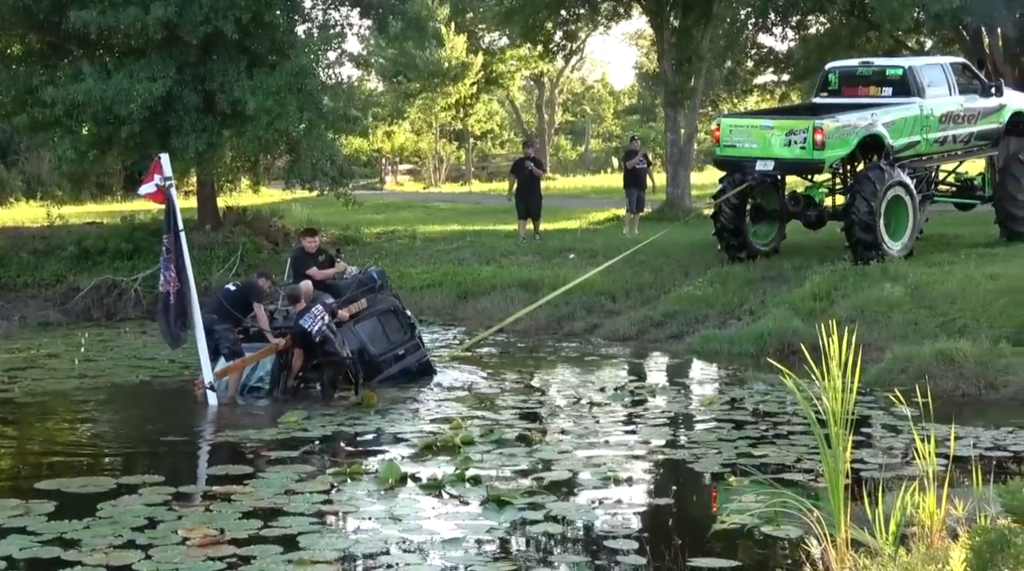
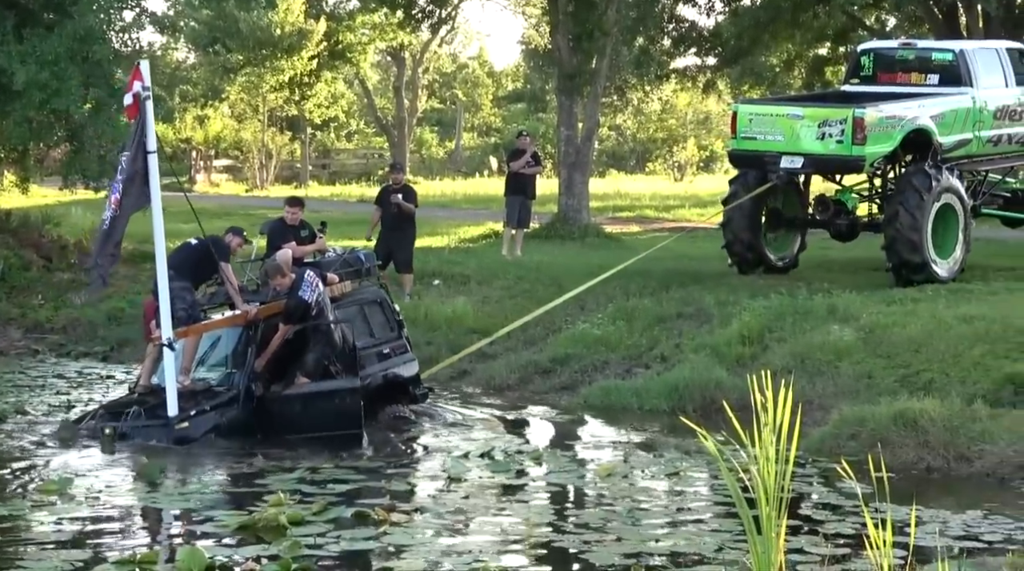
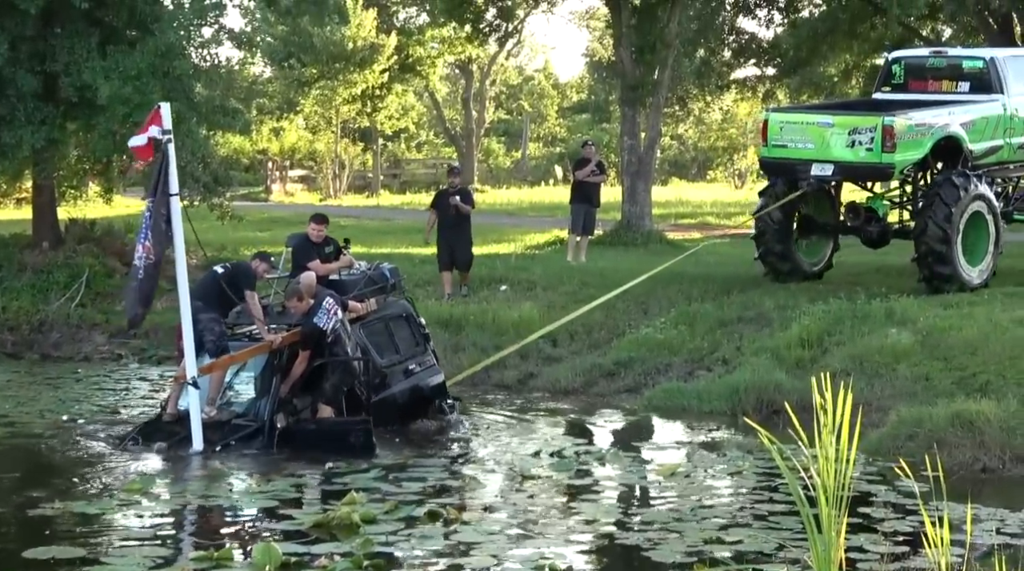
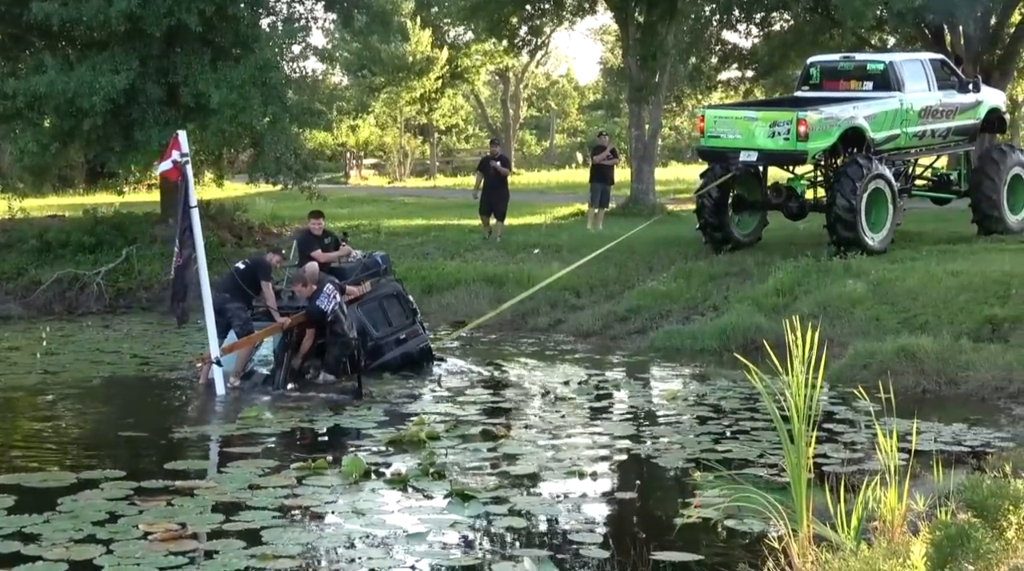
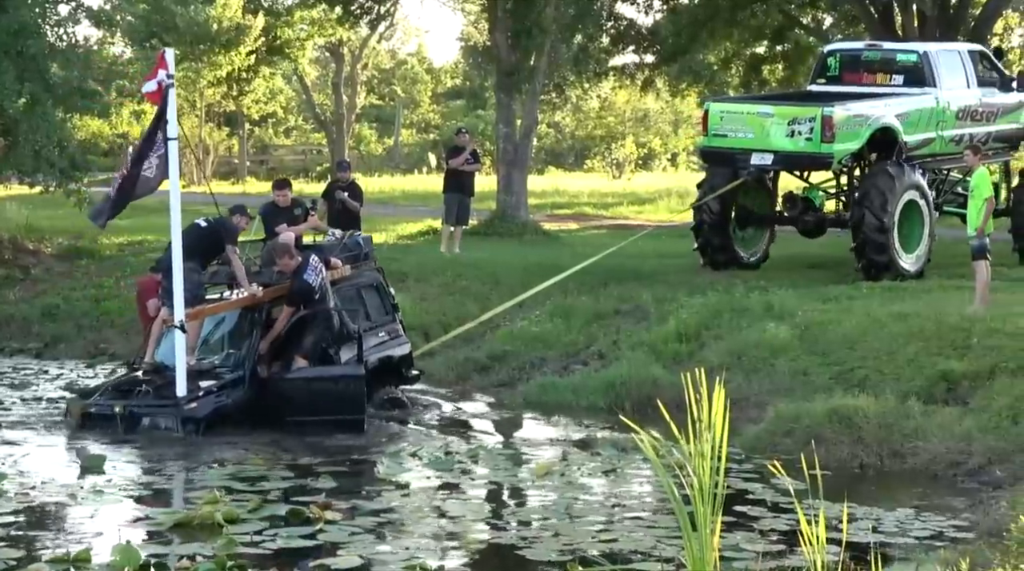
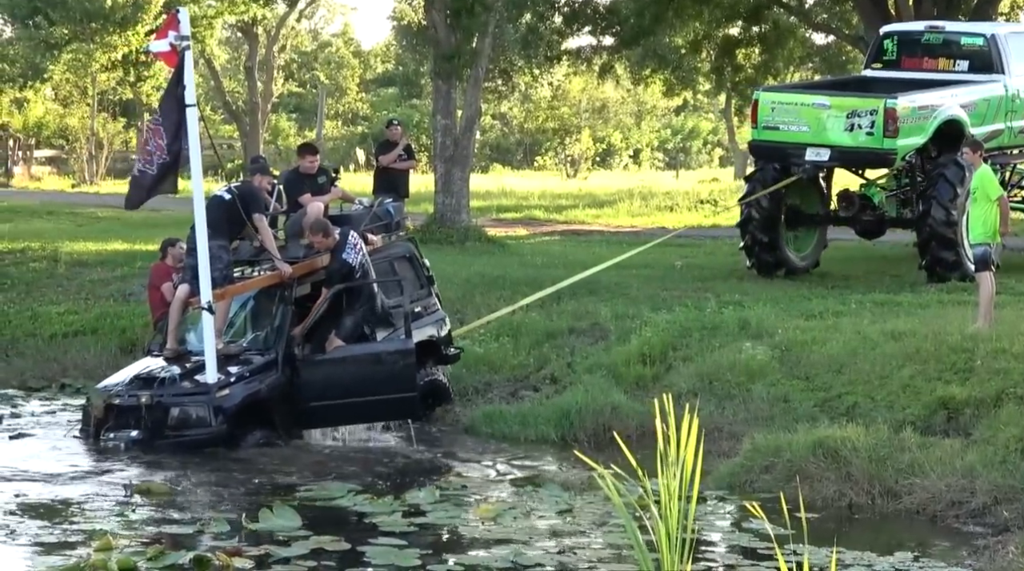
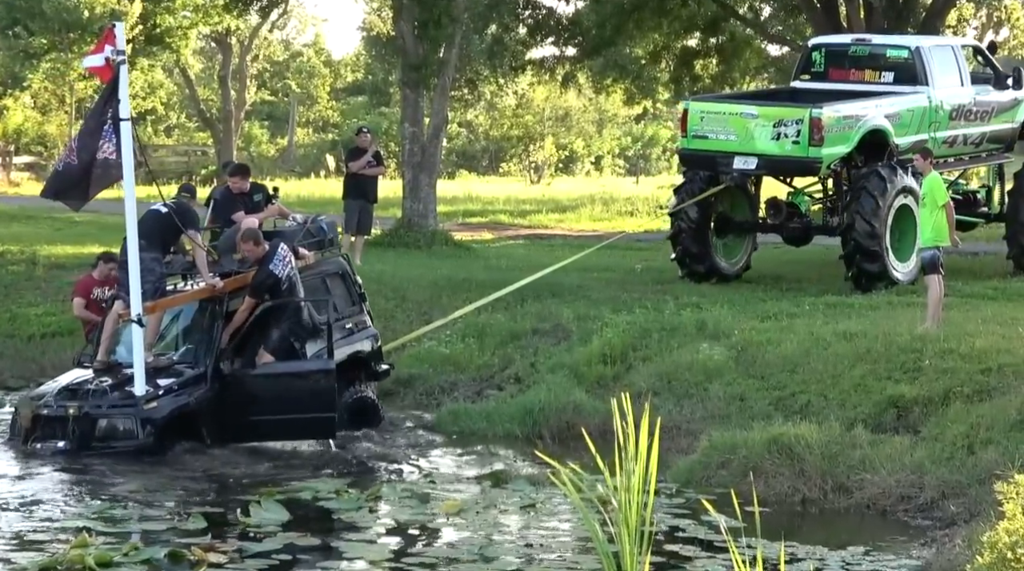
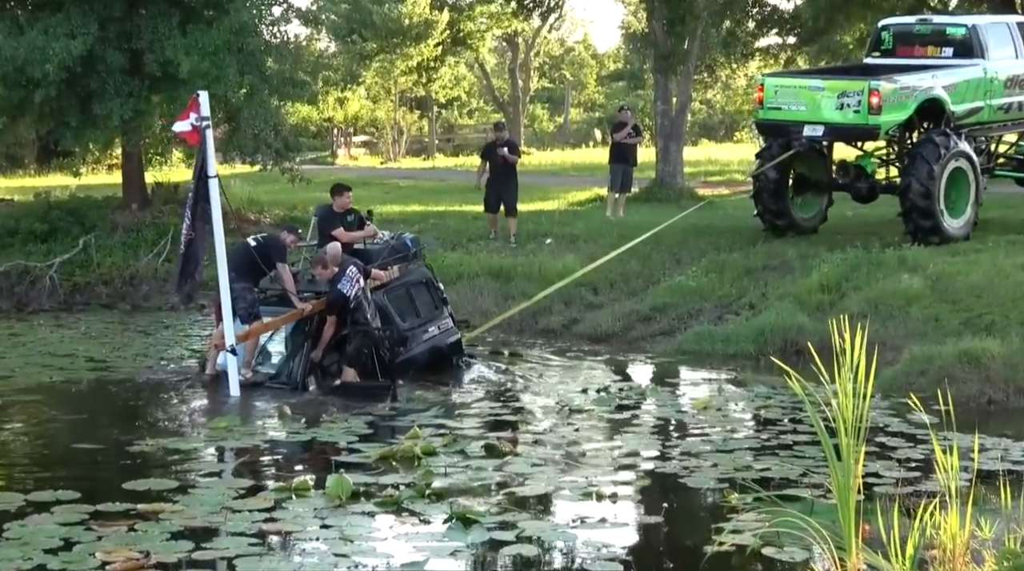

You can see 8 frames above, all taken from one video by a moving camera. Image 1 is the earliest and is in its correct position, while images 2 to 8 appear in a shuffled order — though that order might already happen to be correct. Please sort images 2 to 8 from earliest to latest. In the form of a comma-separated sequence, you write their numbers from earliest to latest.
4, 8, 3, 2, 5, 7, 6
